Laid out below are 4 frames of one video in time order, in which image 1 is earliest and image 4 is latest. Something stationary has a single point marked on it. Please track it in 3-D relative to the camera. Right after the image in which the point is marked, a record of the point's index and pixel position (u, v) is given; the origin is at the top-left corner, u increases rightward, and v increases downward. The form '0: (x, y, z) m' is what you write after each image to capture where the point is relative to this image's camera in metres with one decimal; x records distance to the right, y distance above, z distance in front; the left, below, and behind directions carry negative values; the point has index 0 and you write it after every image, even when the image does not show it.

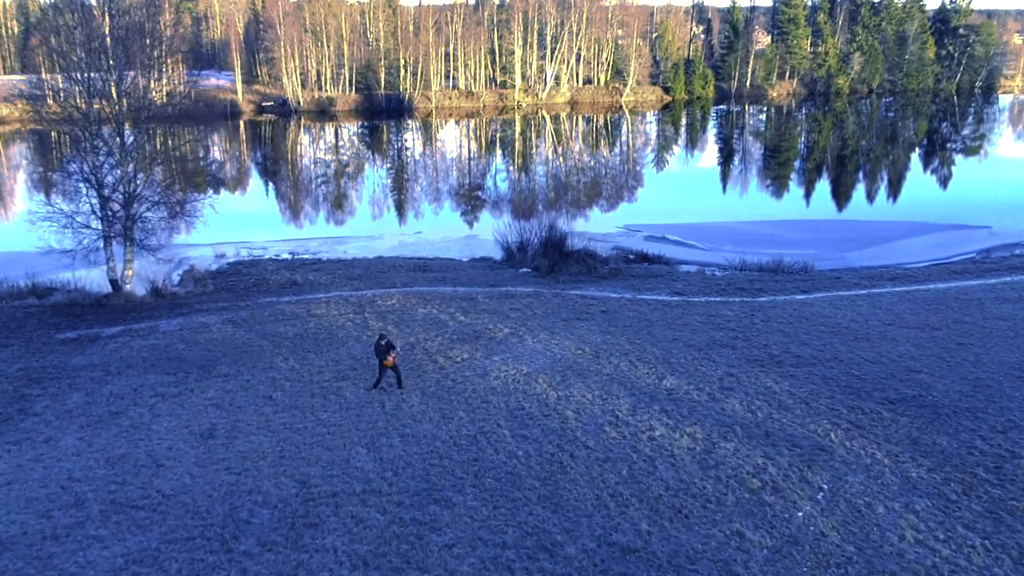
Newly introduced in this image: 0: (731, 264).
0: (+2.8, +0.3, +14.9) m
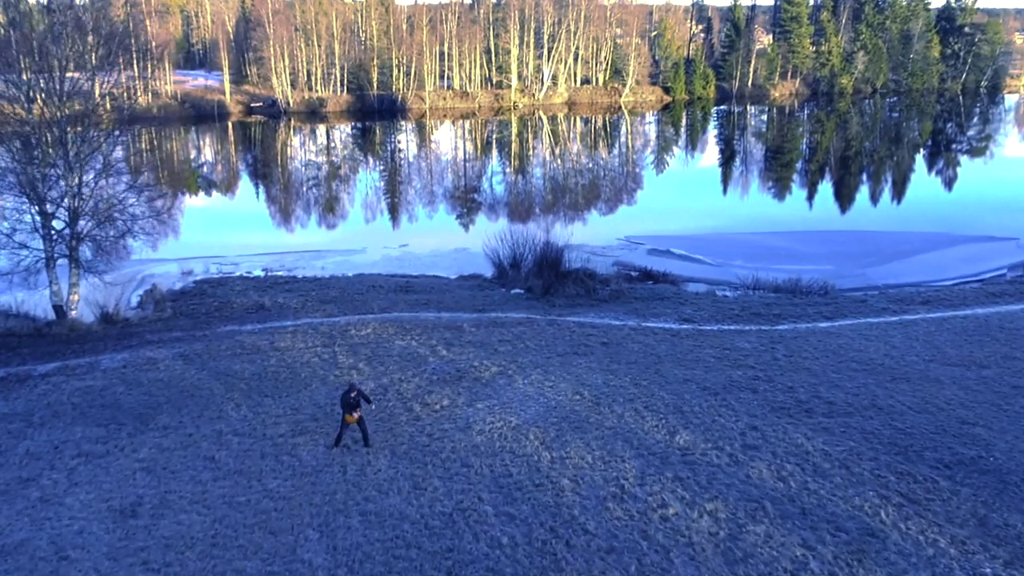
0: (+2.7, +0.1, +13.6) m
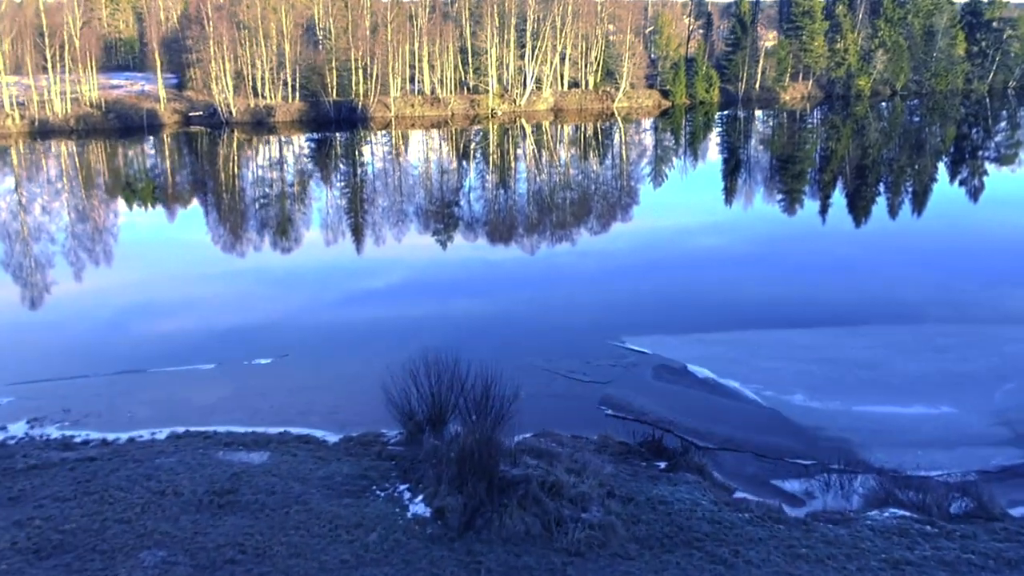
0: (+2.1, -1.2, +7.8) m
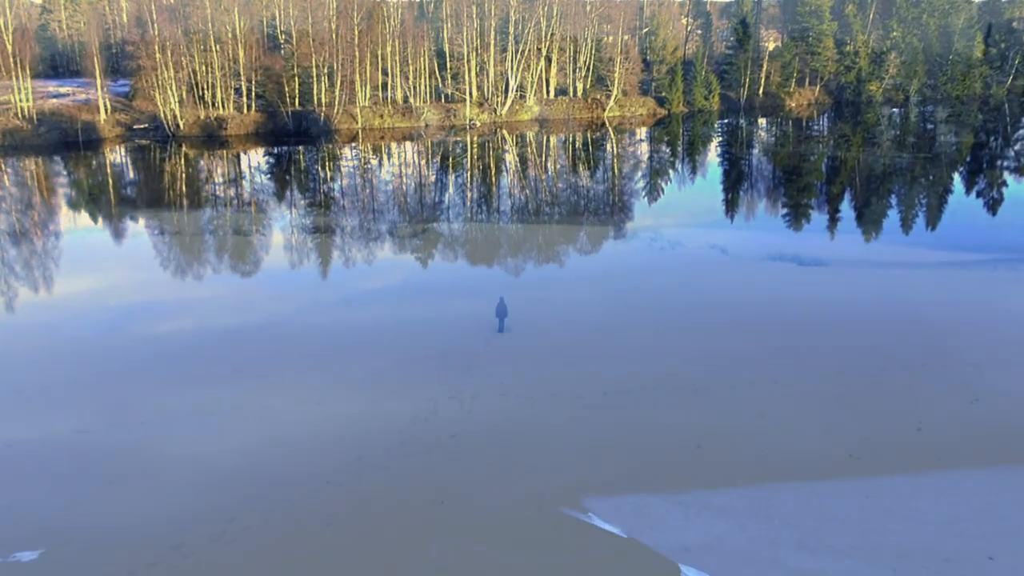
0: (+1.5, -2.1, +4.0) m
